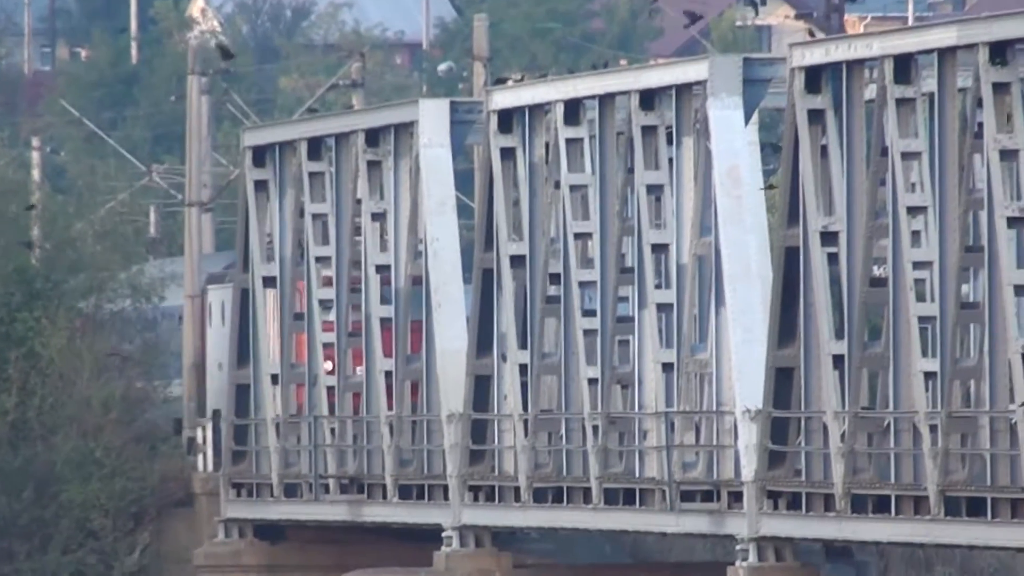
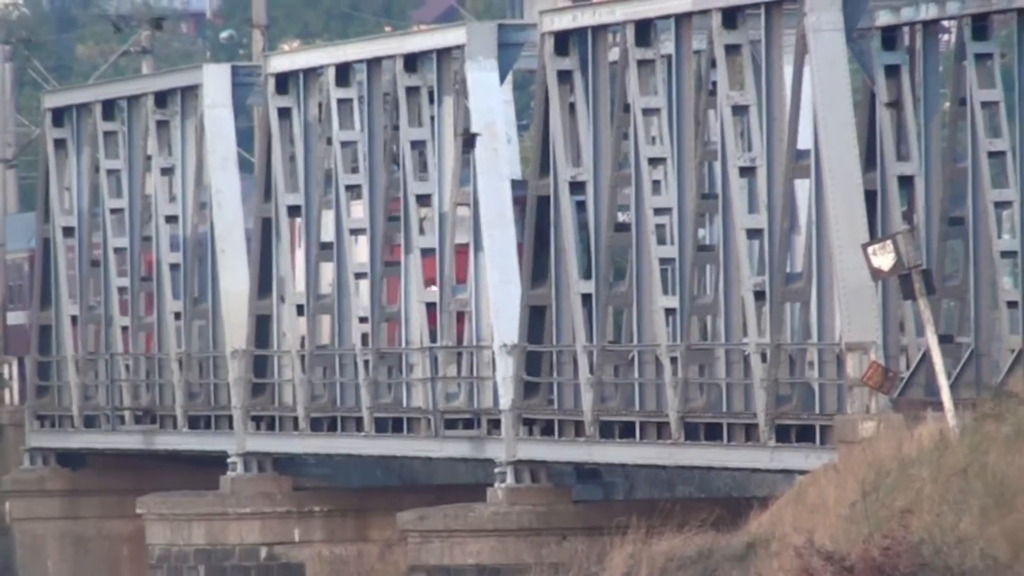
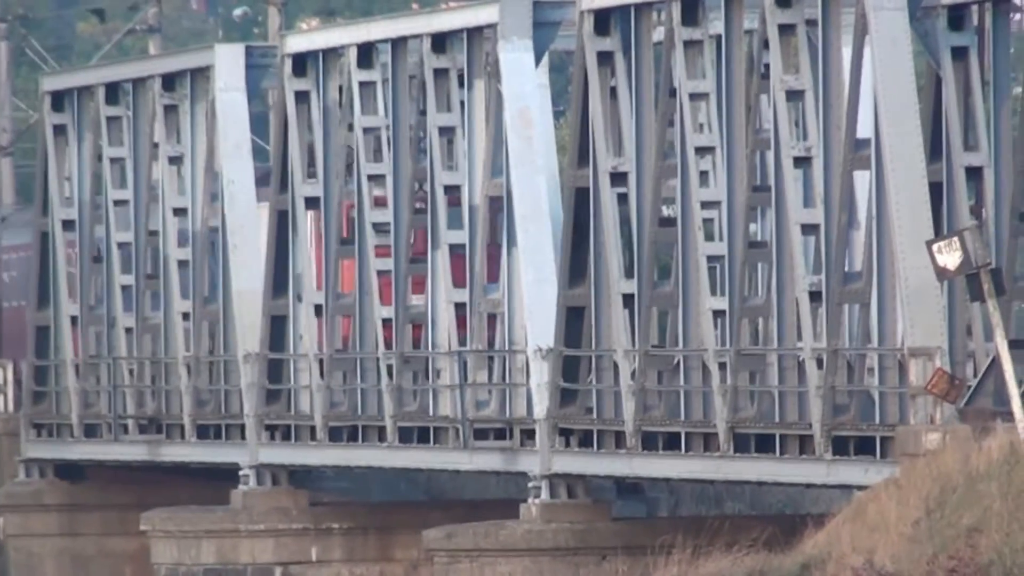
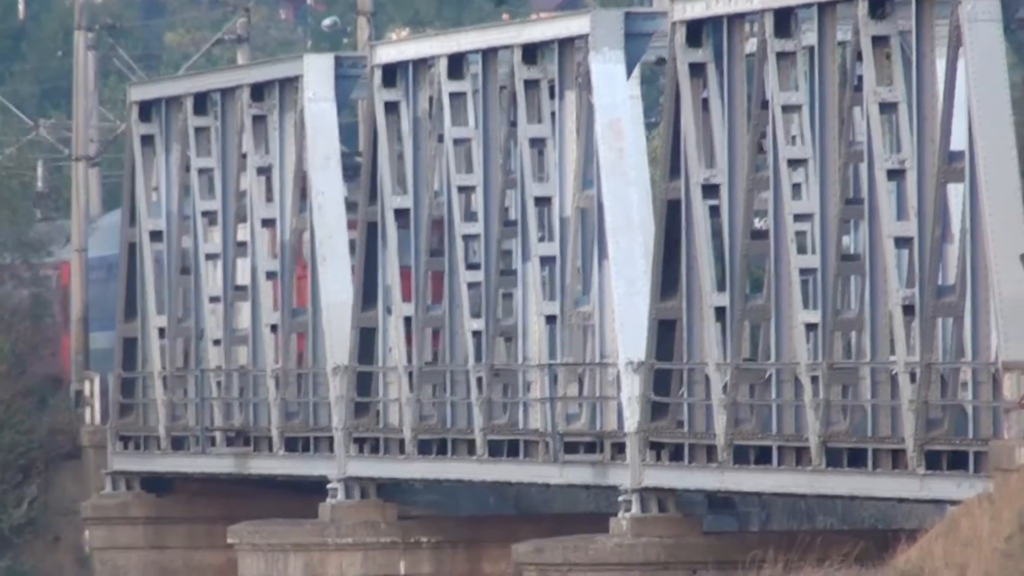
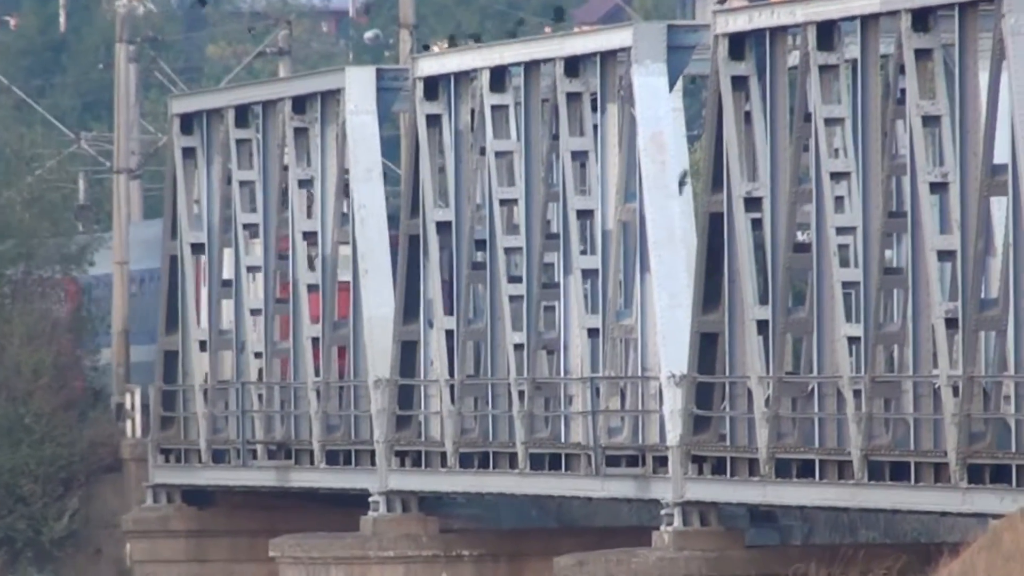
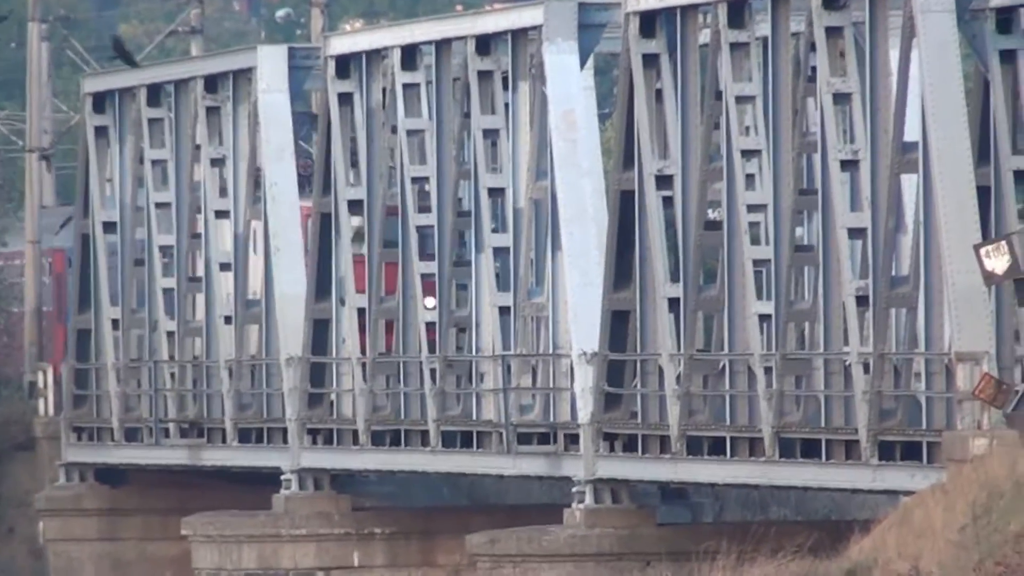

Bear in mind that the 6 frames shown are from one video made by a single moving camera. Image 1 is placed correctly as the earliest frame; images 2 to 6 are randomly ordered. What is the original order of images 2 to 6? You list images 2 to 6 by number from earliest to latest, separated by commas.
5, 4, 6, 3, 2
